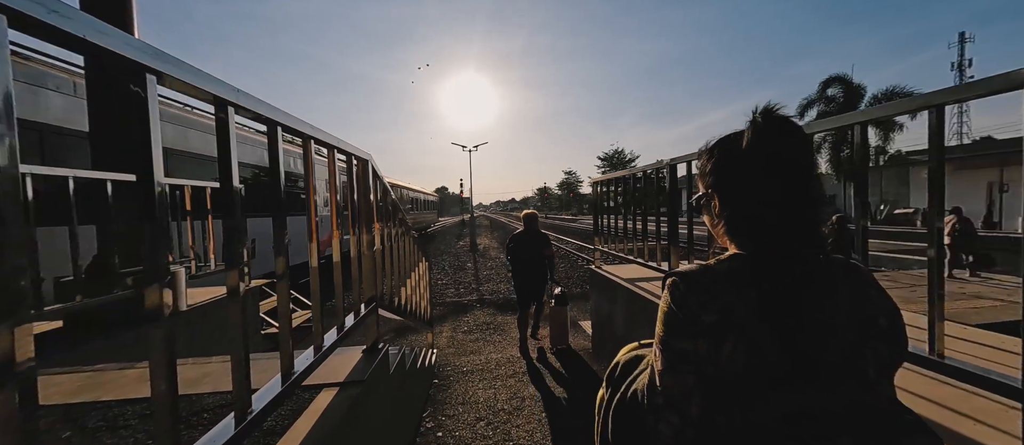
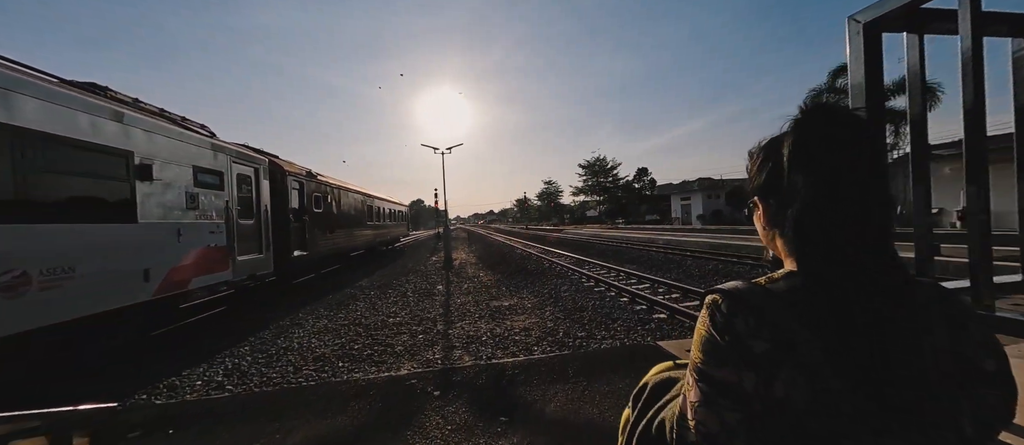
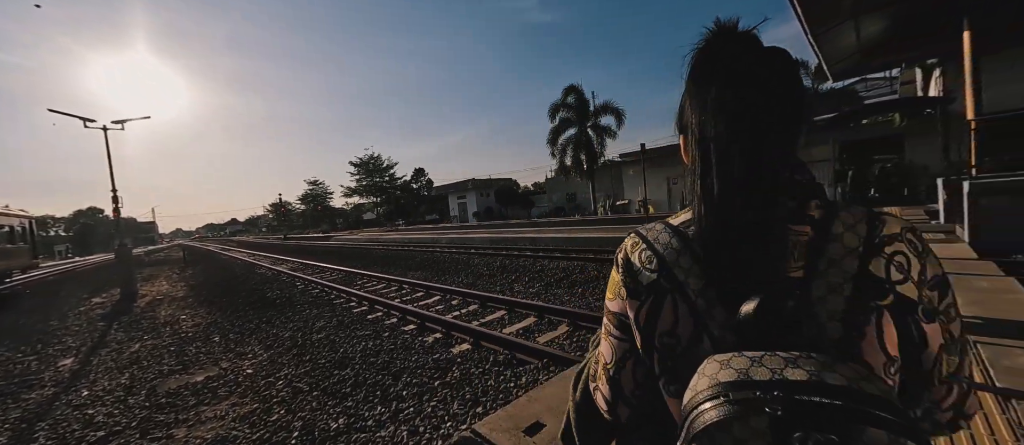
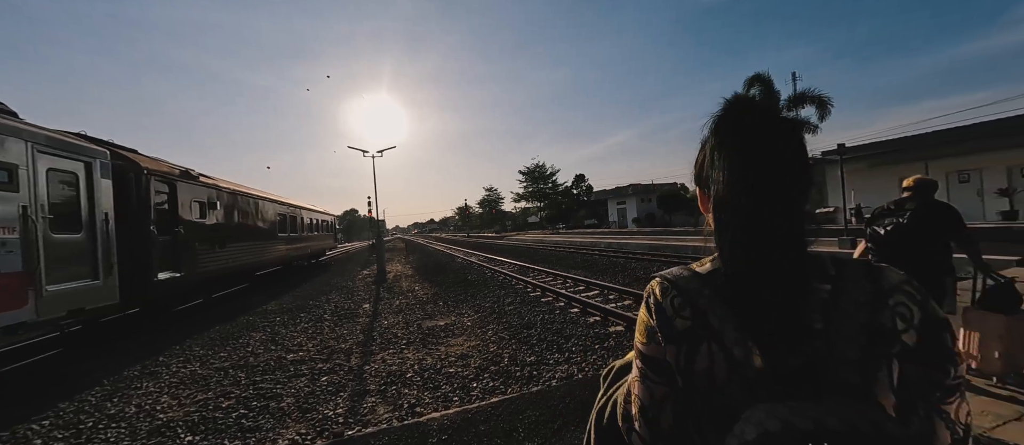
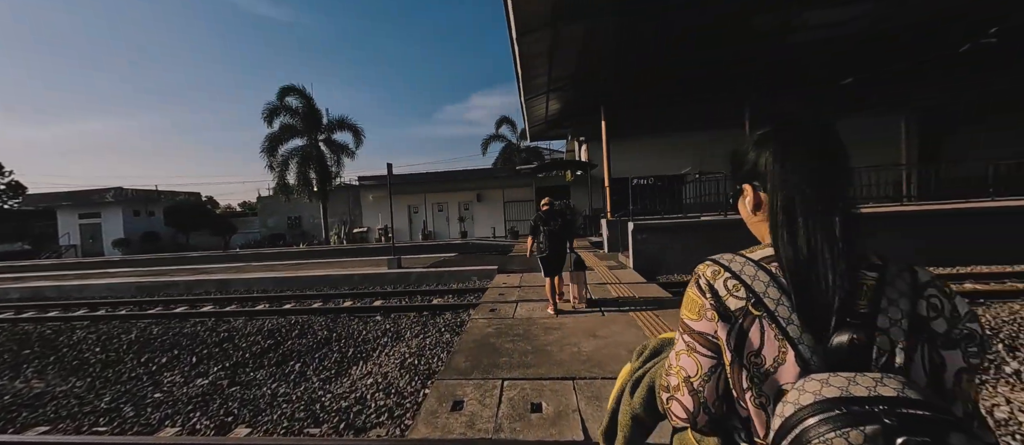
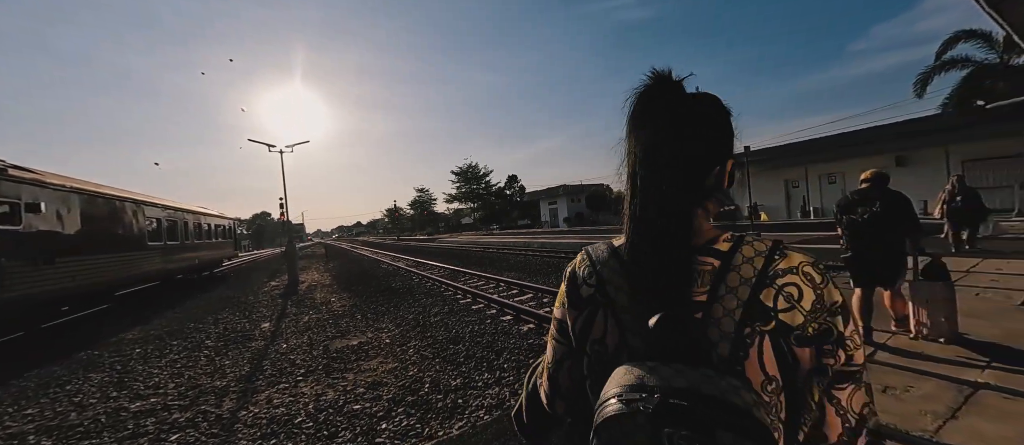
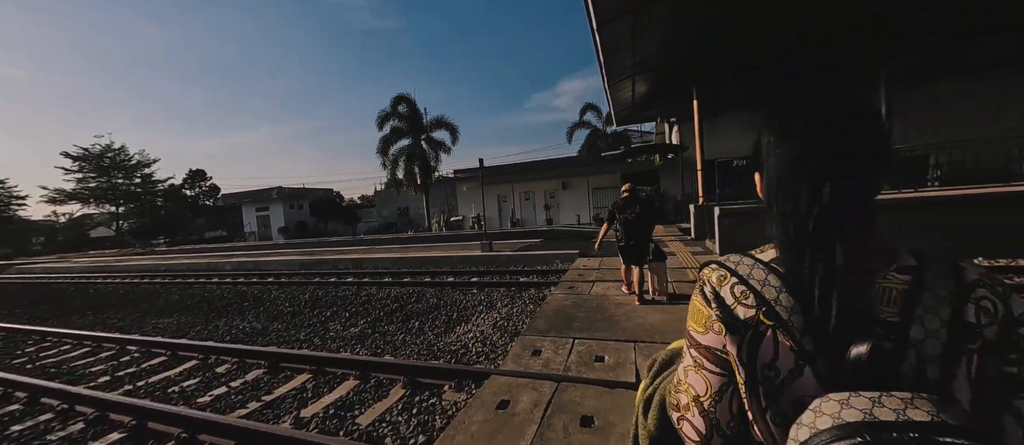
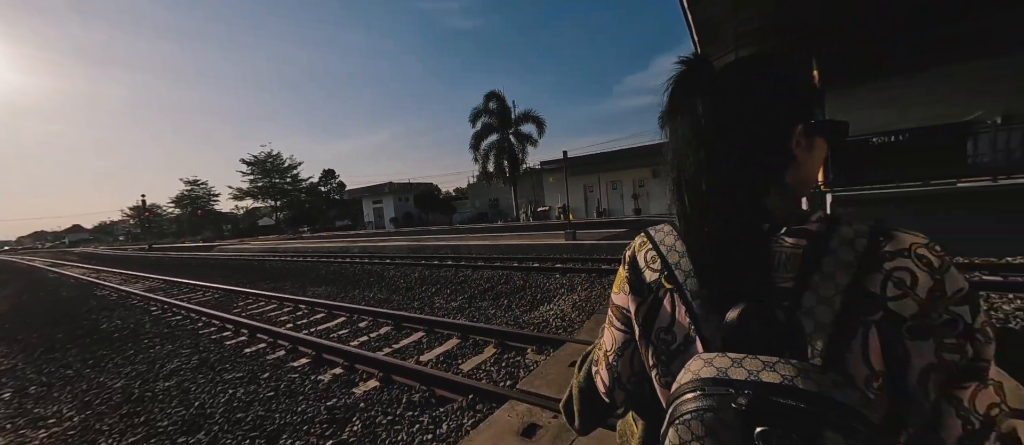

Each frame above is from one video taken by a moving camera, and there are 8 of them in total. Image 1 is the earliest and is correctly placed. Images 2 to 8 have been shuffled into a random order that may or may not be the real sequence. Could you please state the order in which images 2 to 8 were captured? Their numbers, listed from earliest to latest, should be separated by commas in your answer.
2, 4, 6, 3, 8, 7, 5
